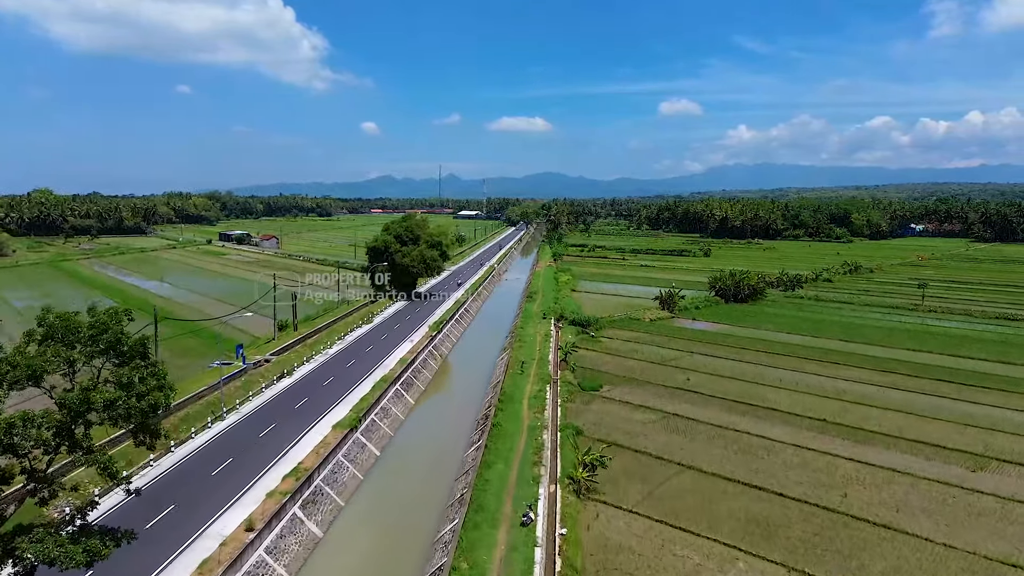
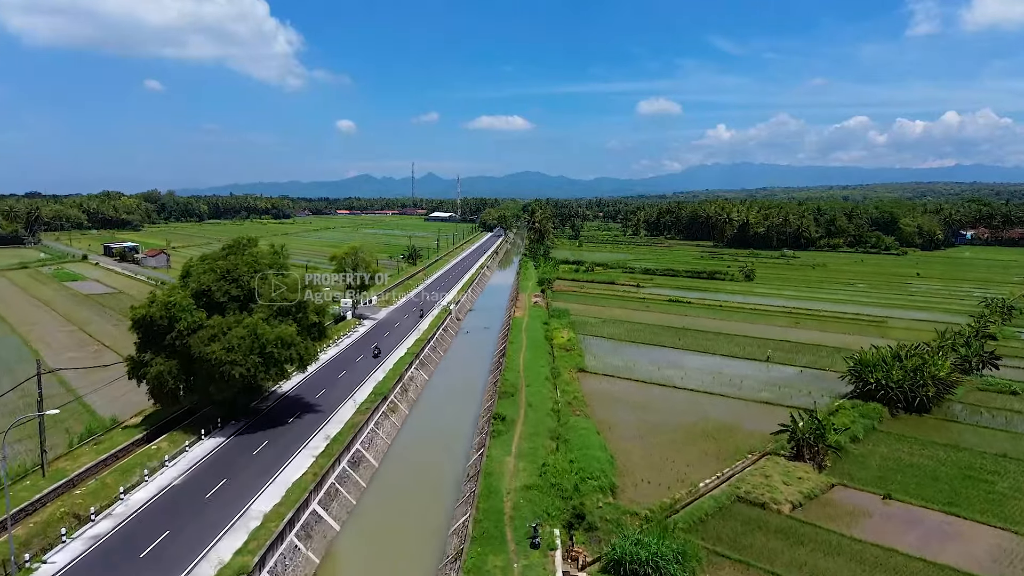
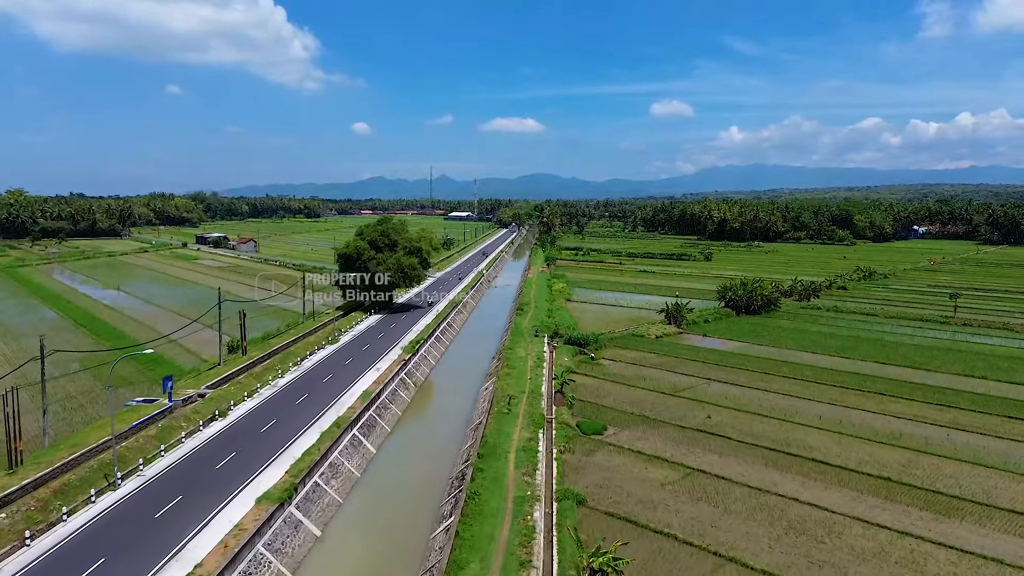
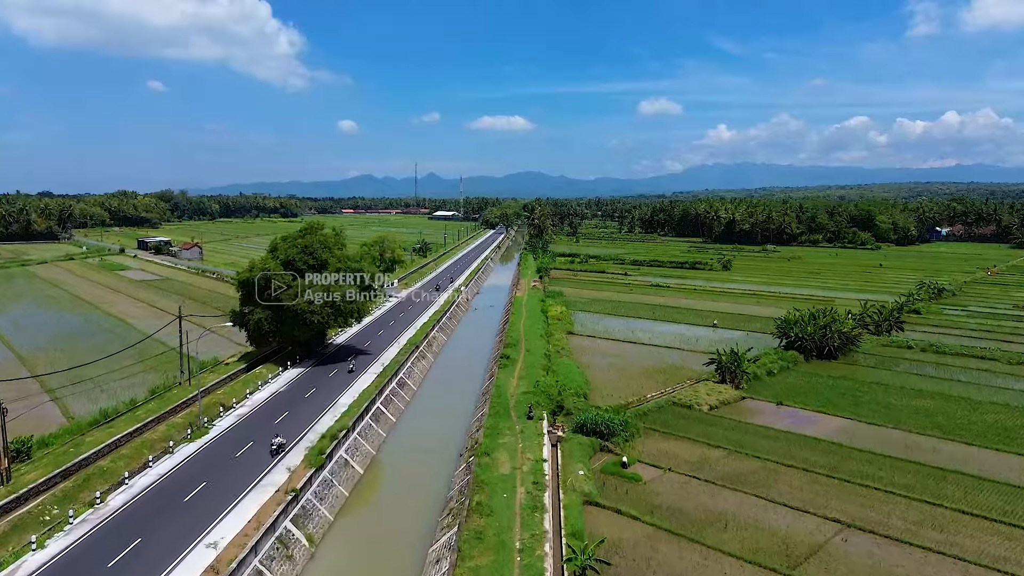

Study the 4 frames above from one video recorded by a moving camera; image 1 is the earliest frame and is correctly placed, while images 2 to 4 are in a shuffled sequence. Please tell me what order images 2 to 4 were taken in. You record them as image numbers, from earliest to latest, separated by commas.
3, 4, 2
